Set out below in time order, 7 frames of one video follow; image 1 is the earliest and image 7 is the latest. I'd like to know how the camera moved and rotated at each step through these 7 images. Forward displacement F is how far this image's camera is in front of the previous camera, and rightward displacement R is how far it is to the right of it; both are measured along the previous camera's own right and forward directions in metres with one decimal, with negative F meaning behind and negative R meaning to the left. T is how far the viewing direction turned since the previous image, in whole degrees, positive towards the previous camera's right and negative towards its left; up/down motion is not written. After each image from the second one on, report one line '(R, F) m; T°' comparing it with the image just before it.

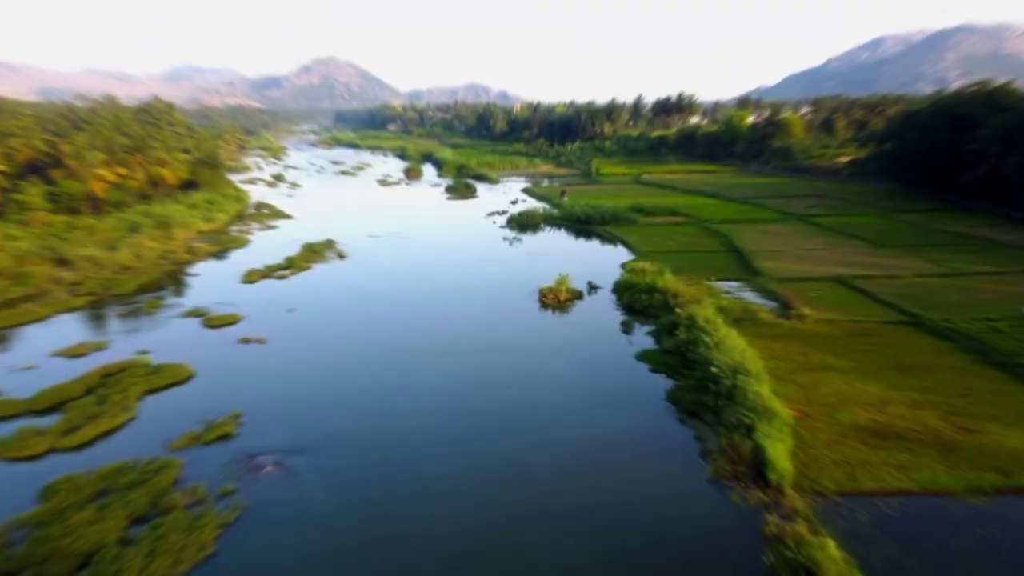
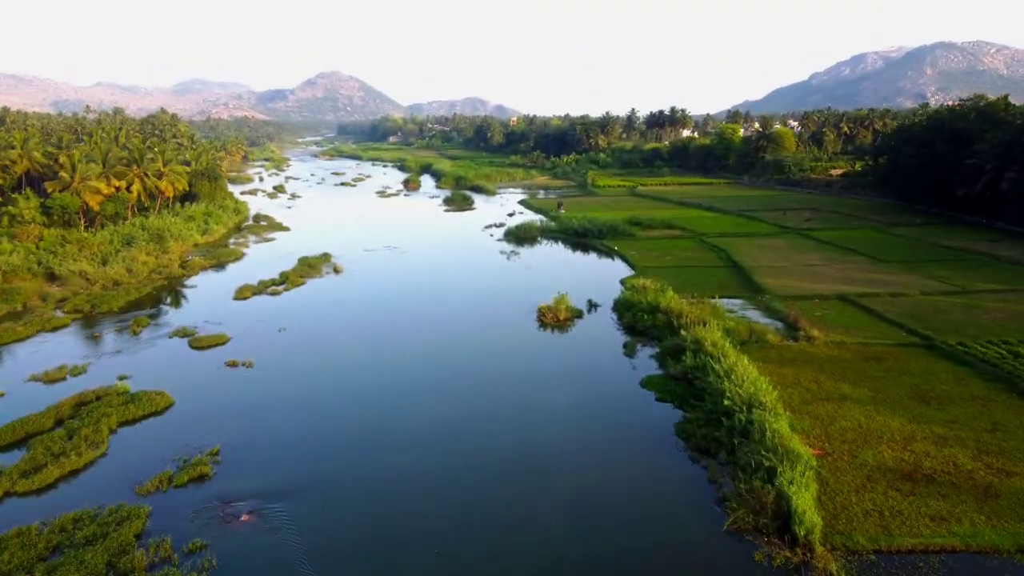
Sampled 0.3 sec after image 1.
(-0.1, +1.3) m; +1°
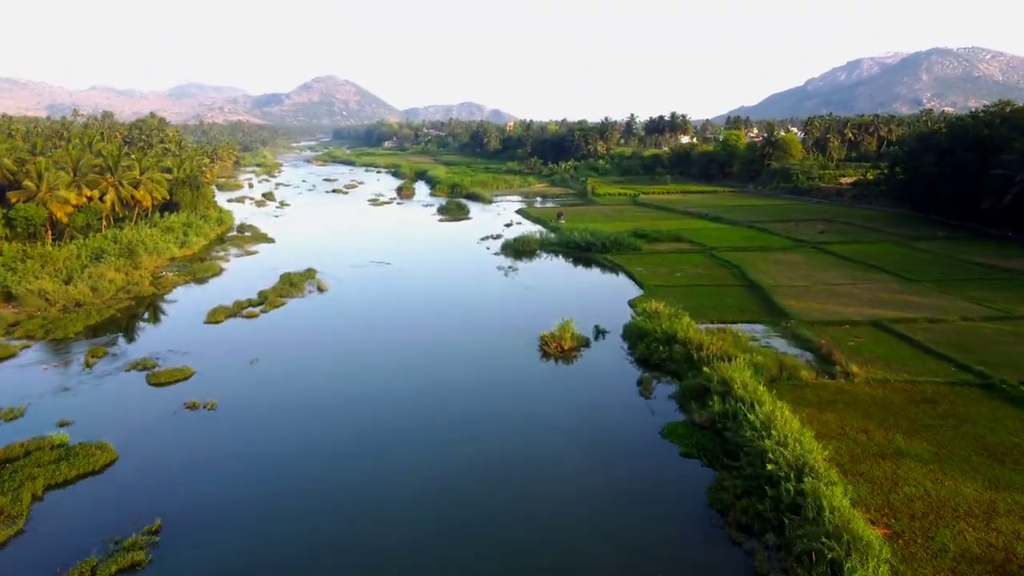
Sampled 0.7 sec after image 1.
(-0.1, +2.9) m; 0°
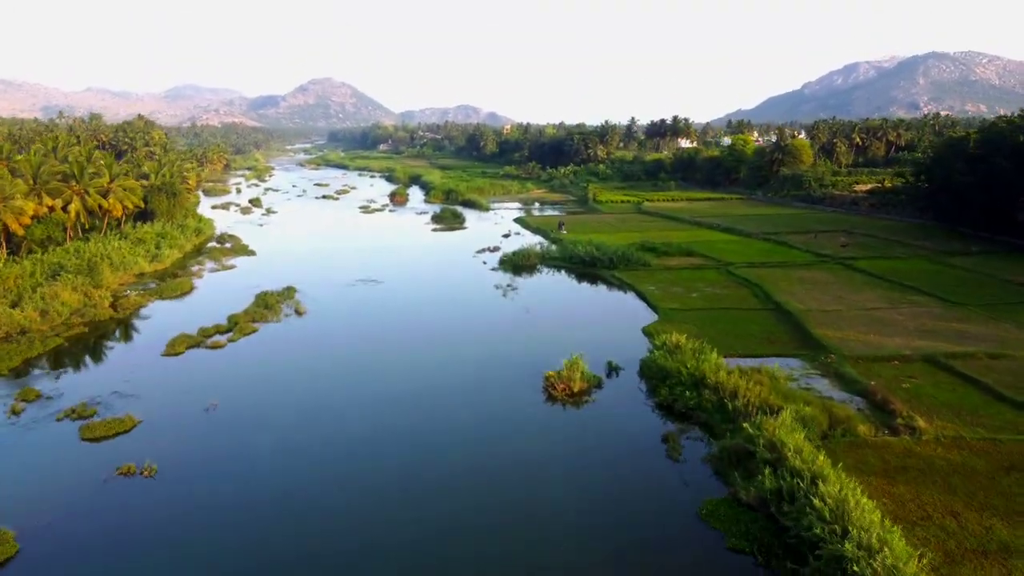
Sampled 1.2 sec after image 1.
(-0.1, +3.6) m; 0°
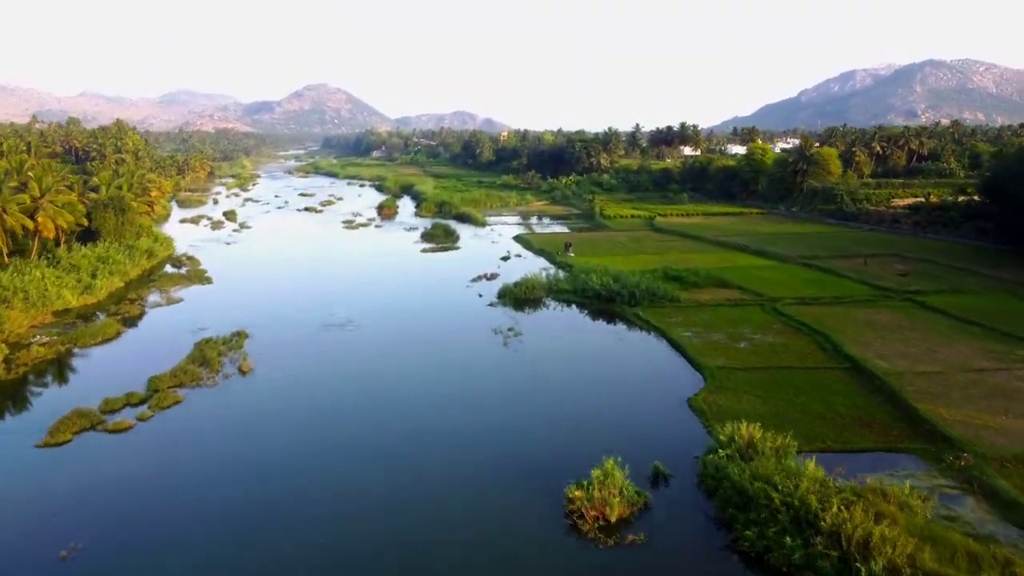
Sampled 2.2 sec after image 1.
(-0.3, +7.0) m; 0°
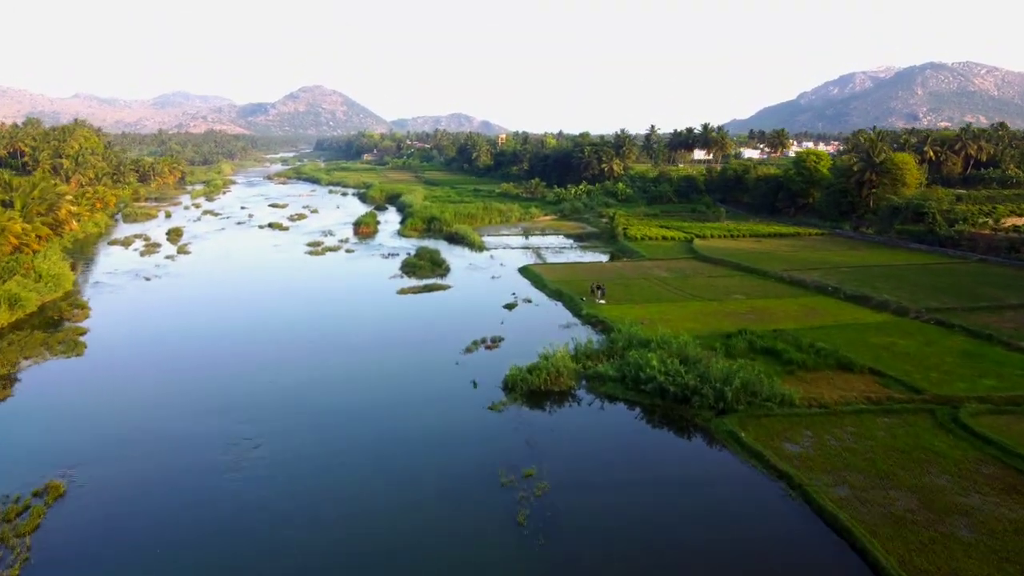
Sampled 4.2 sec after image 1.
(-0.5, +13.1) m; 0°
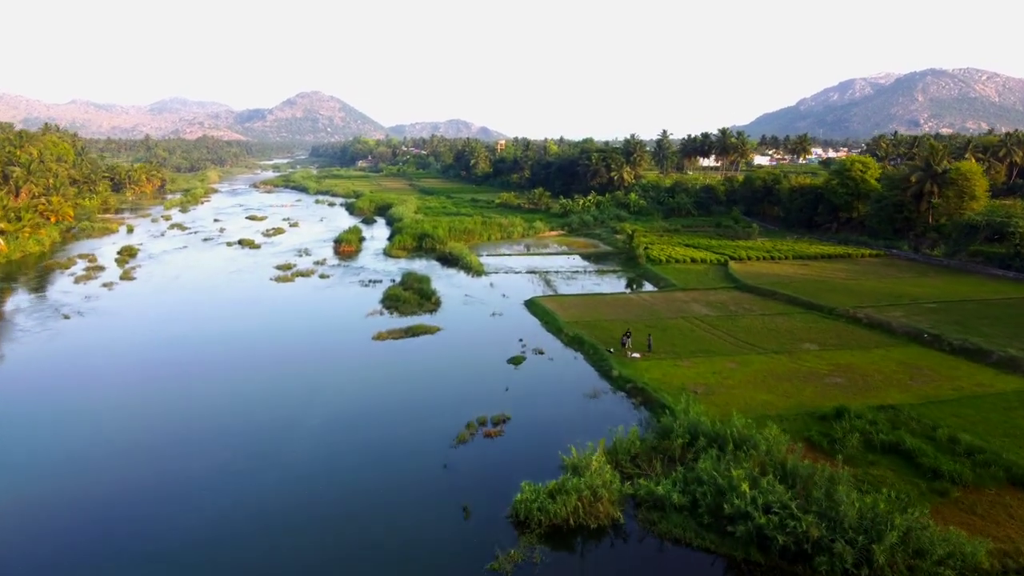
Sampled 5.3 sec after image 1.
(-0.3, +8.2) m; 0°
